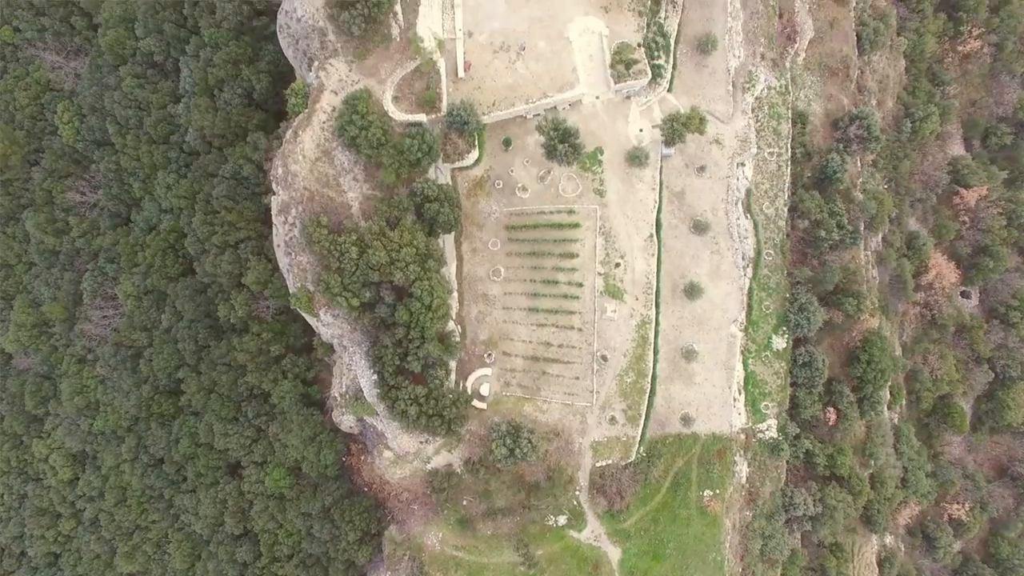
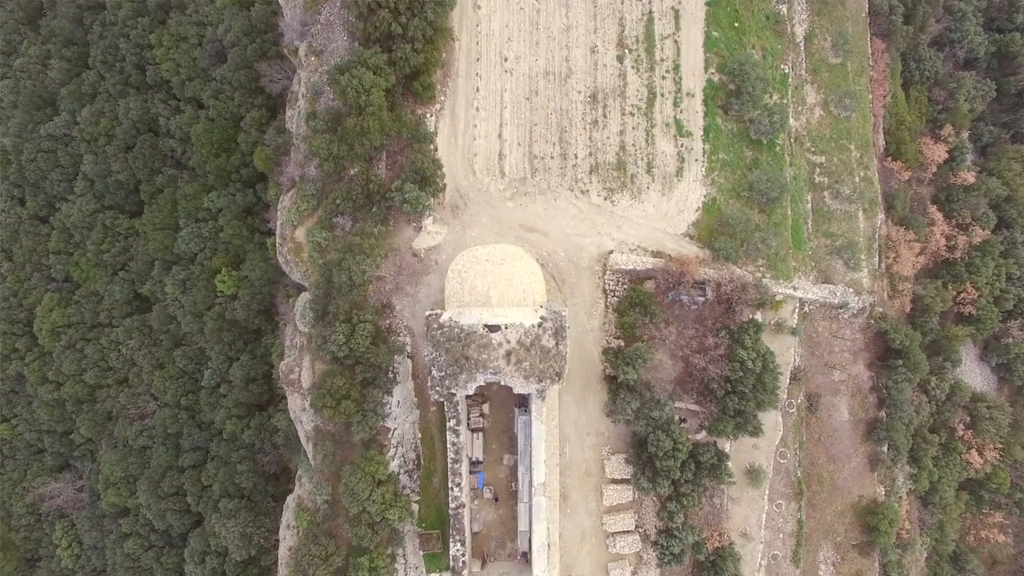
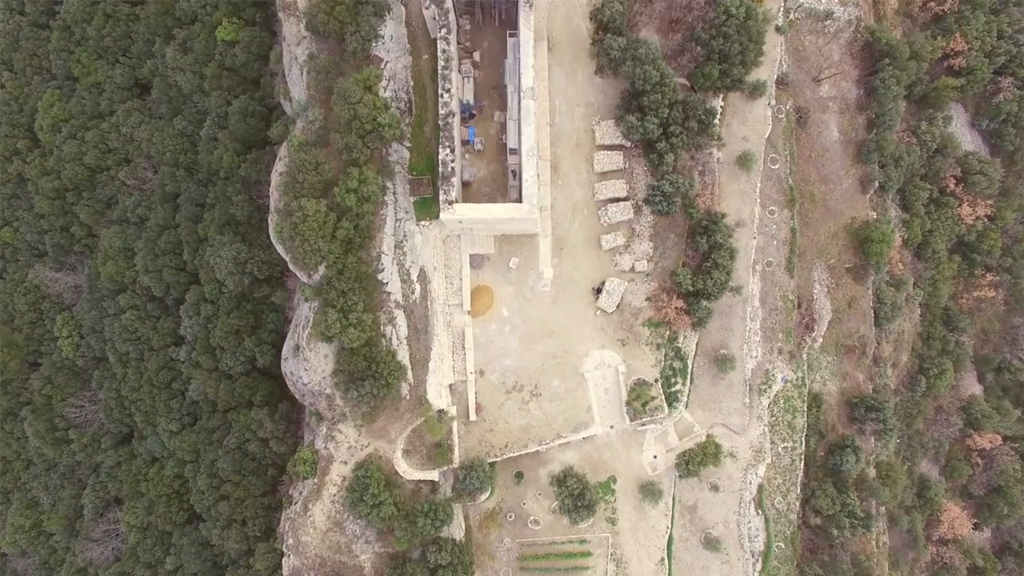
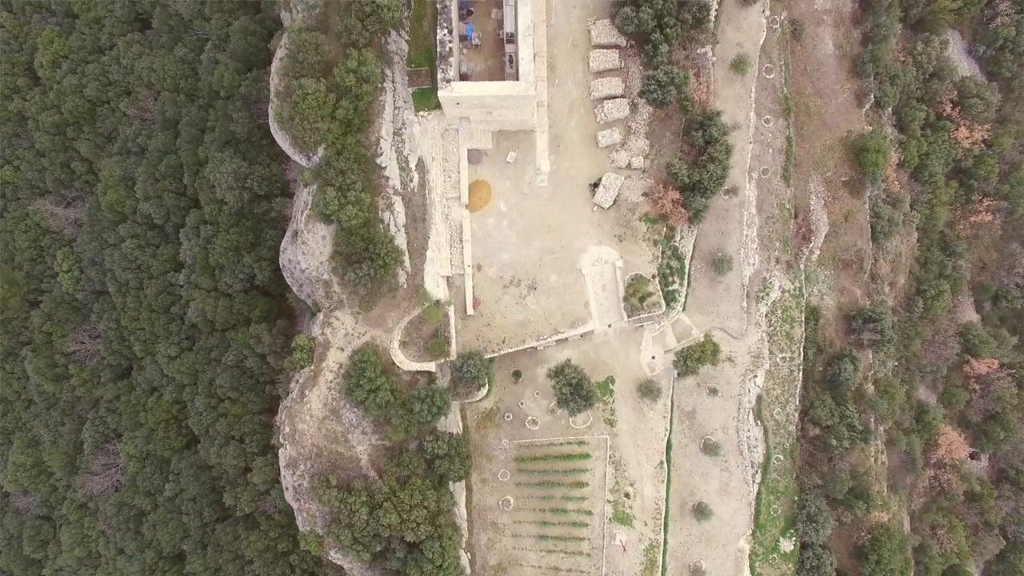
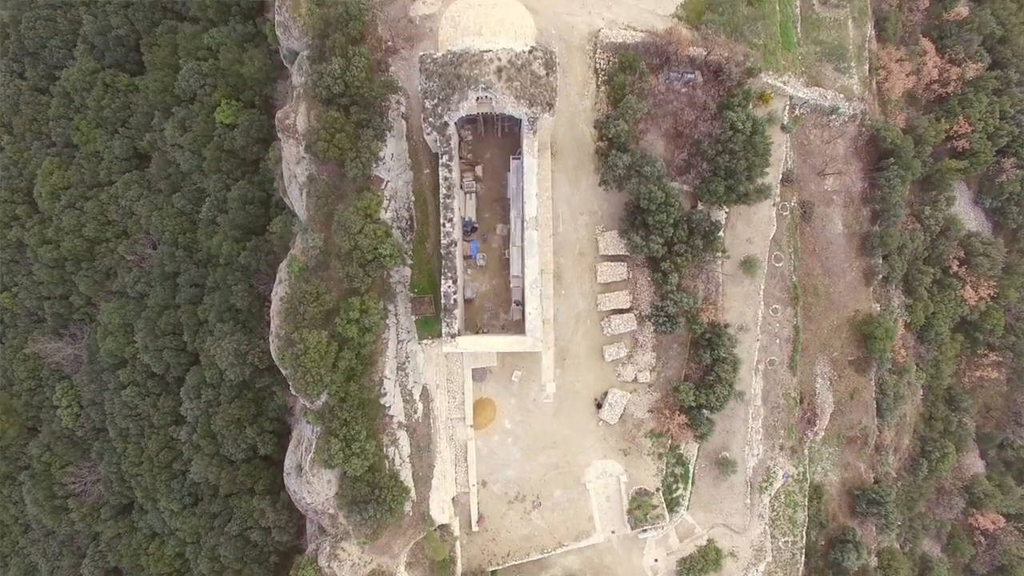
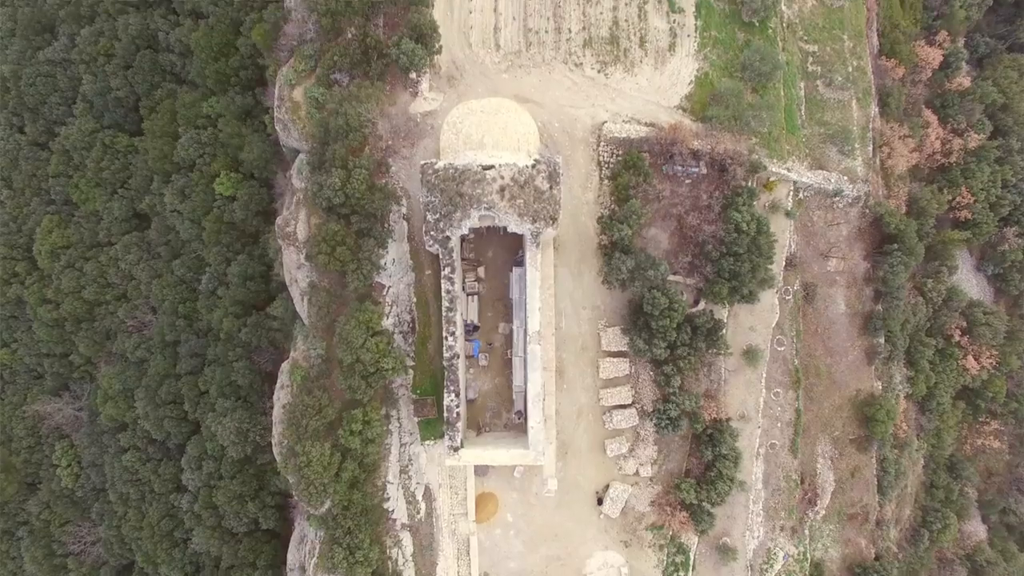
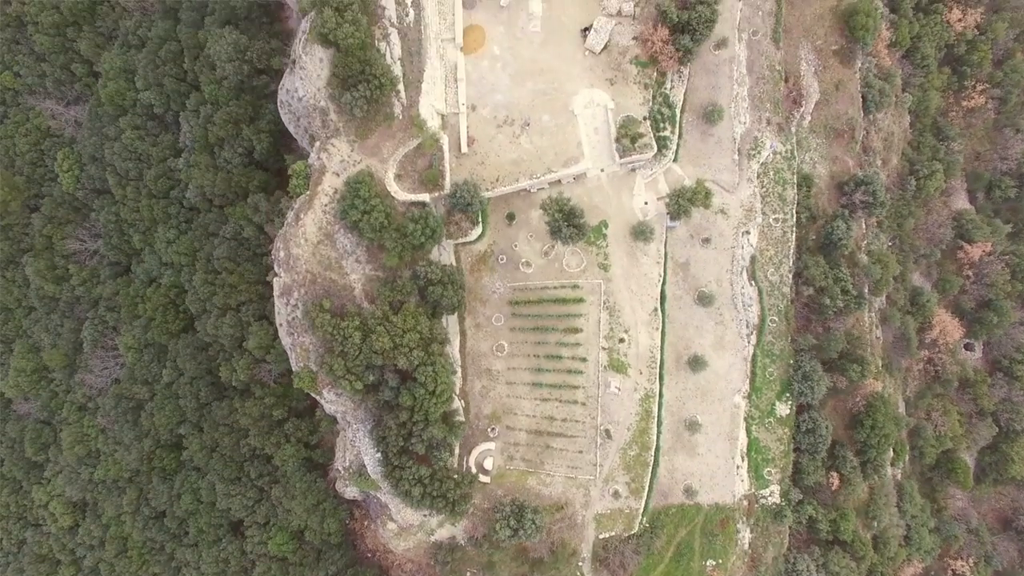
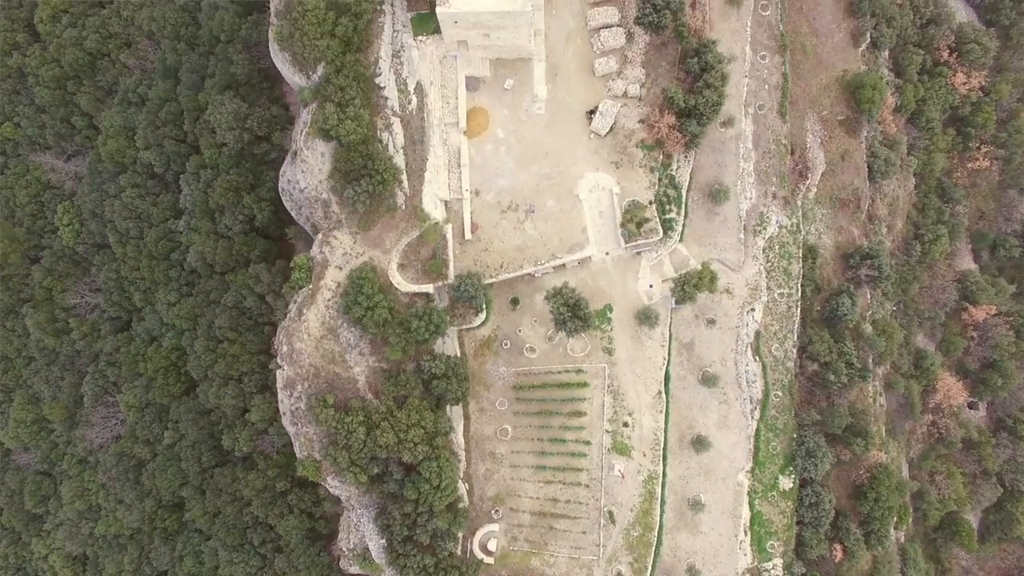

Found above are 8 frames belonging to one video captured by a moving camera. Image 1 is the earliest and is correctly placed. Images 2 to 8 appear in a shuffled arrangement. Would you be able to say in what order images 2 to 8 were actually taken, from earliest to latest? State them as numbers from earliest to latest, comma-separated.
7, 8, 4, 3, 5, 6, 2
